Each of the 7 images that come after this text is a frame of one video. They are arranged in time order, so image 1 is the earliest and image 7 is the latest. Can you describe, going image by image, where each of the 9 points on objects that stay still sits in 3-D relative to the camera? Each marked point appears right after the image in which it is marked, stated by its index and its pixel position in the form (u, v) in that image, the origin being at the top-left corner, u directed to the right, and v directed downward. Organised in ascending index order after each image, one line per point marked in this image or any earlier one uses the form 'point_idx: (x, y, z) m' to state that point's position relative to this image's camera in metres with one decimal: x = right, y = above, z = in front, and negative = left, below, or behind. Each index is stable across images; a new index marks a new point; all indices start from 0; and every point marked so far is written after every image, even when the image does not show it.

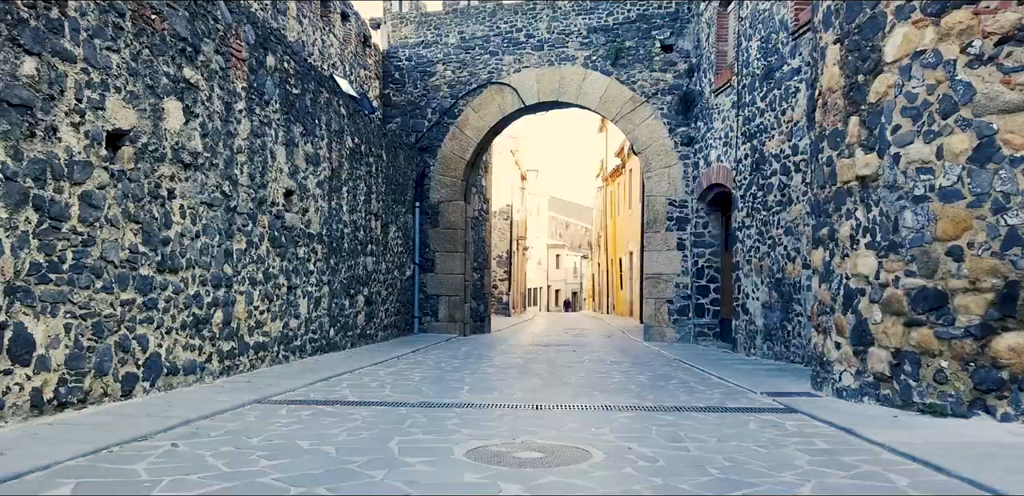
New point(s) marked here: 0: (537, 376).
0: (+0.2, -1.0, +6.6) m
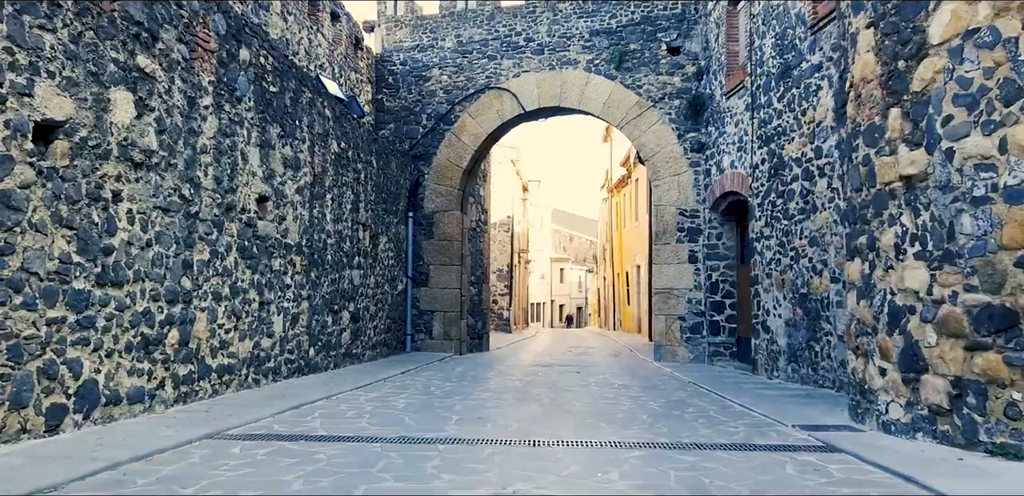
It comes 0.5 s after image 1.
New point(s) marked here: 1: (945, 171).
0: (+0.1, -1.0, +5.9) m
1: (+1.9, +0.3, +3.9) m
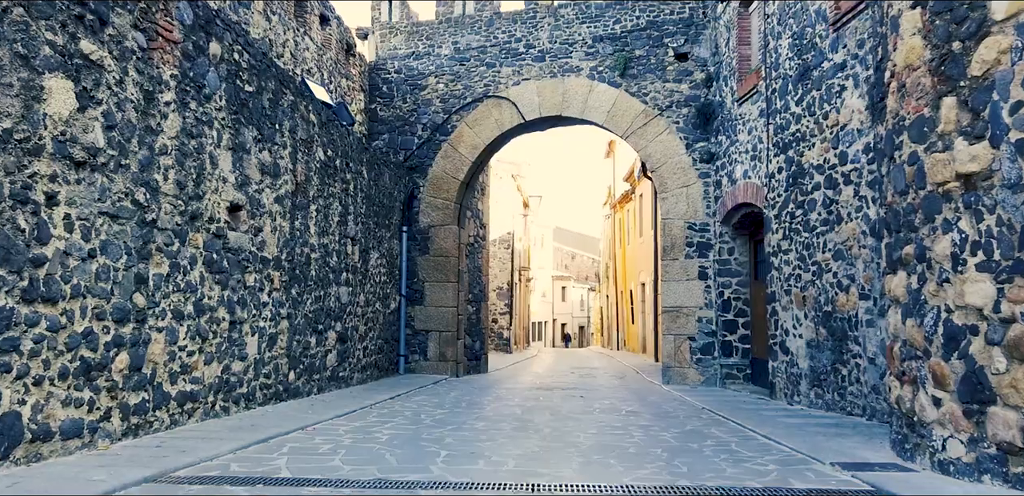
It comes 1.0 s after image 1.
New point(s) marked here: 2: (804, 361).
0: (+0.1, -1.1, +5.3) m
1: (+1.9, +0.3, +3.3) m
2: (+2.3, -0.9, +7.1) m
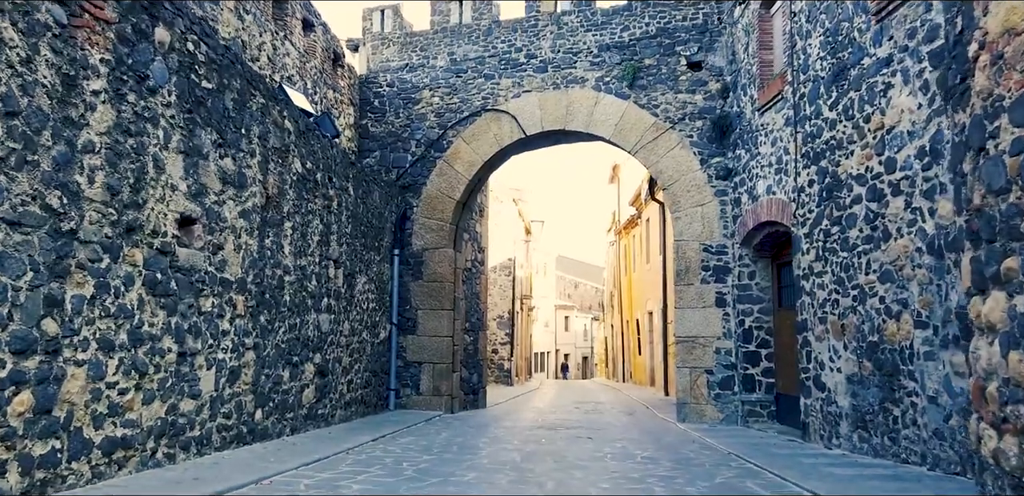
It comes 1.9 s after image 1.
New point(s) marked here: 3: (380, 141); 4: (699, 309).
0: (+0.1, -1.2, +4.5) m
1: (+1.9, +0.3, +2.5) m
2: (+2.3, -1.1, +6.3) m
3: (-1.6, +1.3, +10.8) m
4: (+1.9, -0.6, +9.2) m
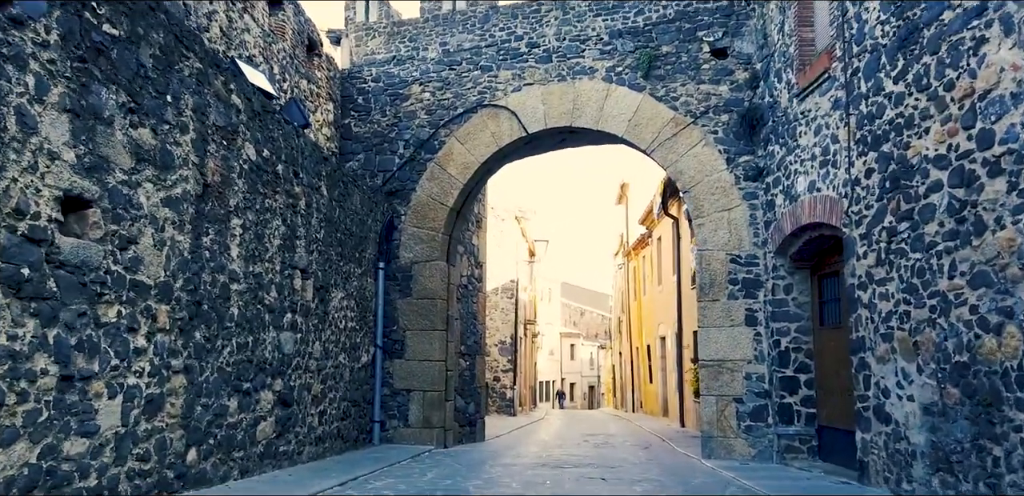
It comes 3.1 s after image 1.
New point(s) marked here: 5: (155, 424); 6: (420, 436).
0: (+0.1, -1.1, +3.2) m
1: (+1.8, +0.4, +1.3) m
2: (+2.3, -1.1, +5.0) m
3: (-1.6, +1.2, +9.7) m
4: (+1.9, -0.7, +8.0) m
5: (-1.8, -0.9, +4.5) m
6: (-0.9, -1.9, +8.9) m
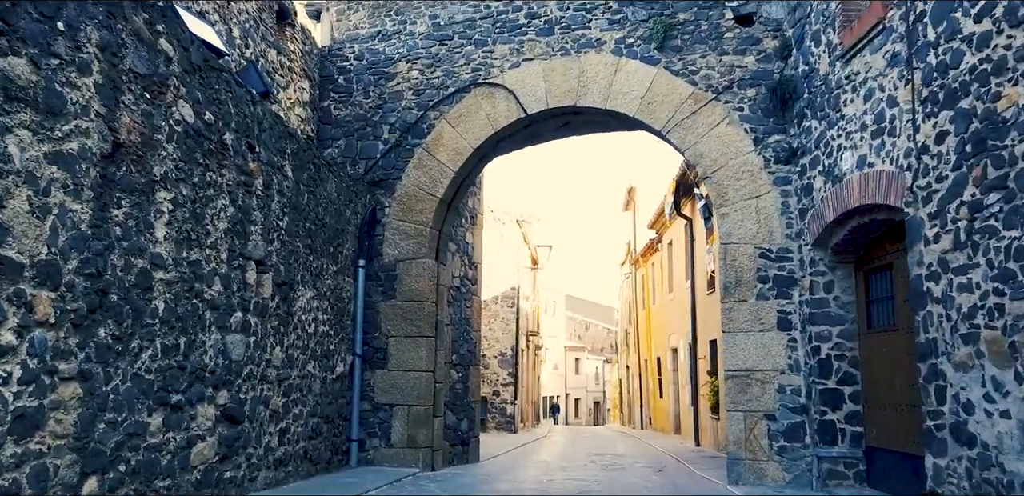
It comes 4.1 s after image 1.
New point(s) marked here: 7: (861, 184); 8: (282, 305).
0: (0.0, -1.0, +2.2) m
1: (+1.7, +0.6, +0.2) m
2: (+2.3, -0.9, +4.0) m
3: (-1.6, +1.2, +8.6) m
4: (+1.9, -0.7, +6.9) m
5: (-1.8, -0.8, +3.4) m
6: (-1.0, -1.8, +7.8) m
7: (+2.2, +0.4, +5.7) m
8: (-1.6, -0.4, +6.2) m
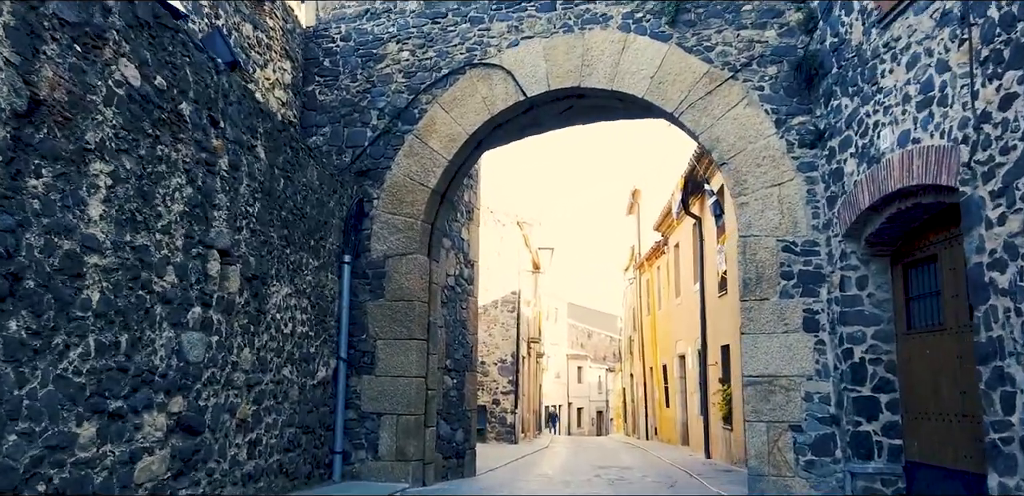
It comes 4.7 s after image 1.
0: (0.0, -0.9, +1.5) m
1: (+1.7, +0.7, -0.4) m
2: (+2.2, -0.9, +3.3) m
3: (-1.6, +1.2, +8.0) m
4: (+1.9, -0.6, +6.2) m
5: (-1.9, -0.7, +2.7) m
6: (-1.0, -1.8, +7.2) m
7: (+2.2, +0.5, +5.0) m
8: (-1.6, -0.3, +5.5) m
